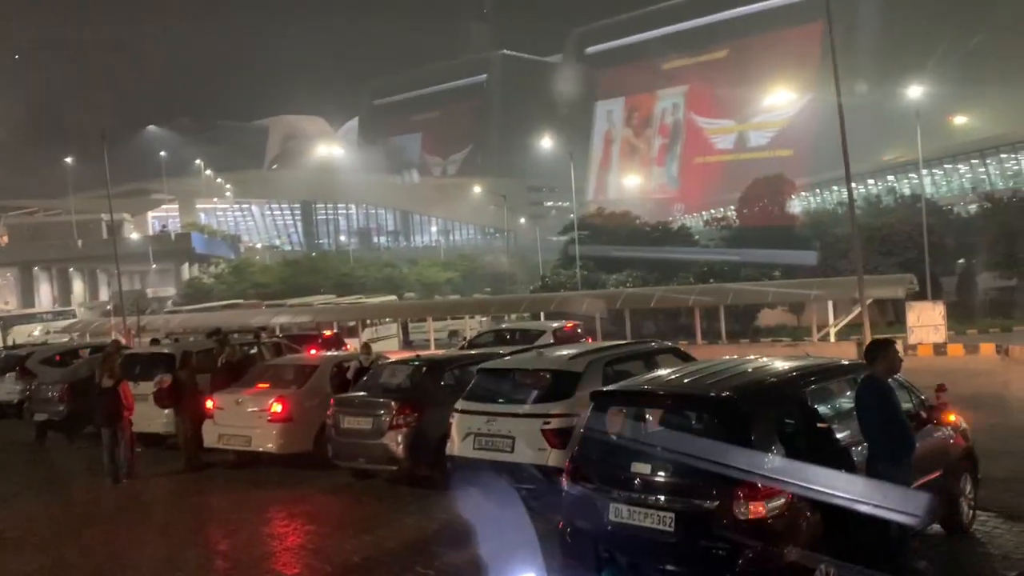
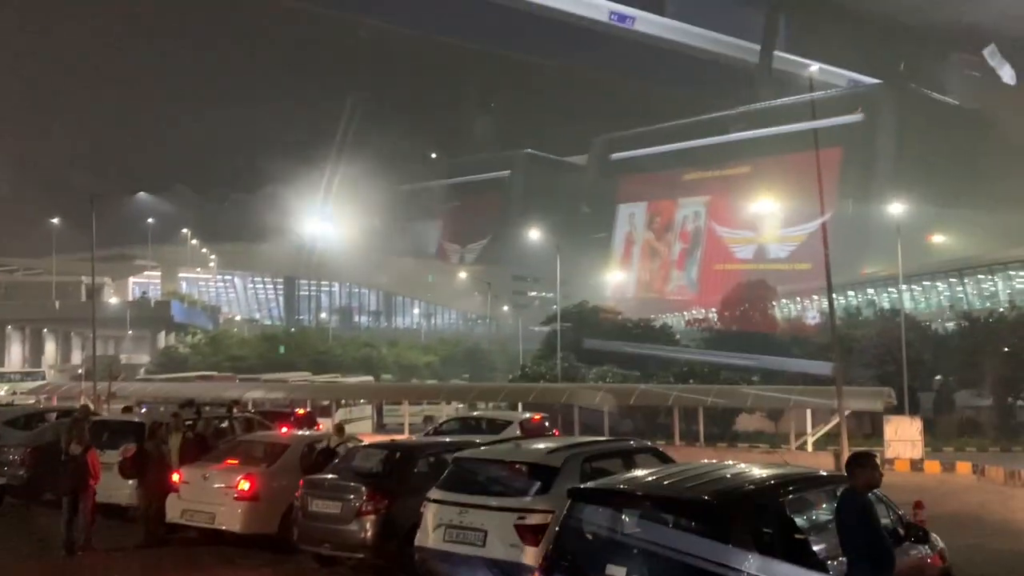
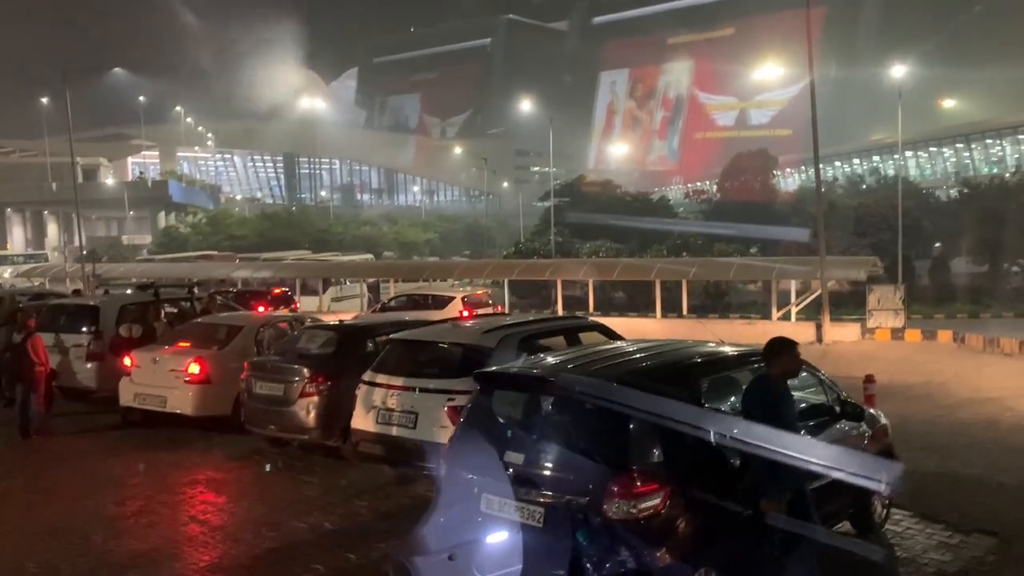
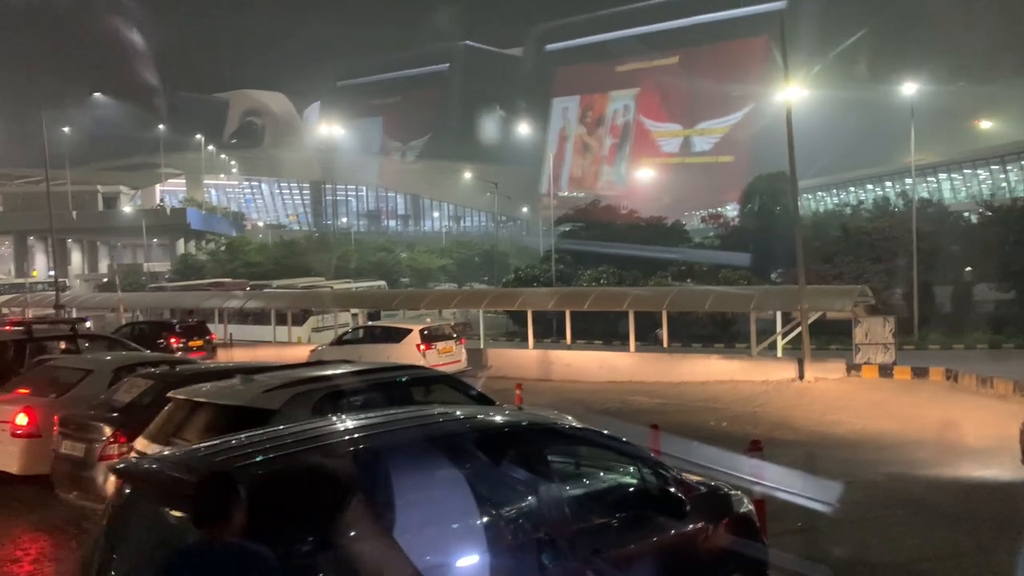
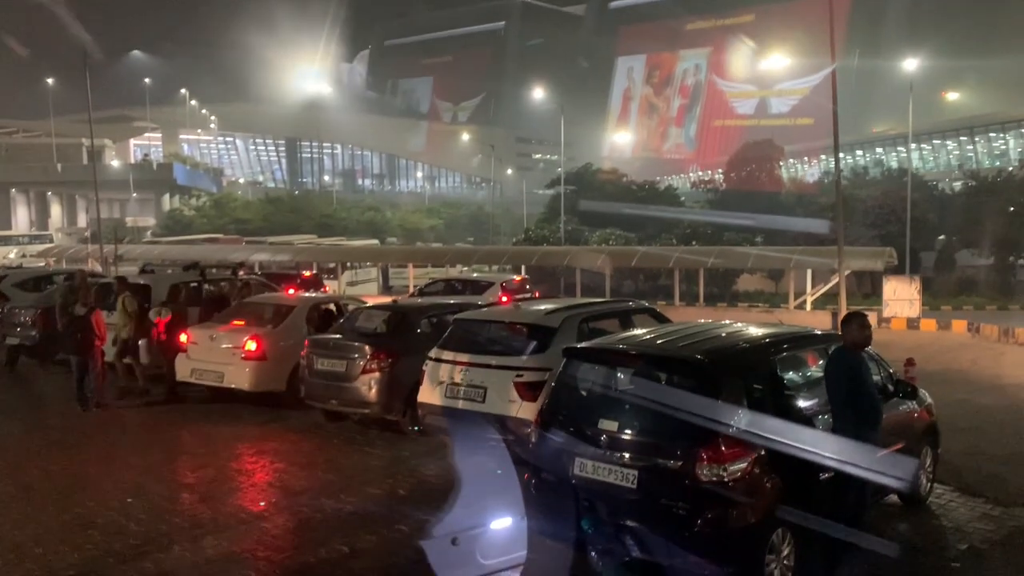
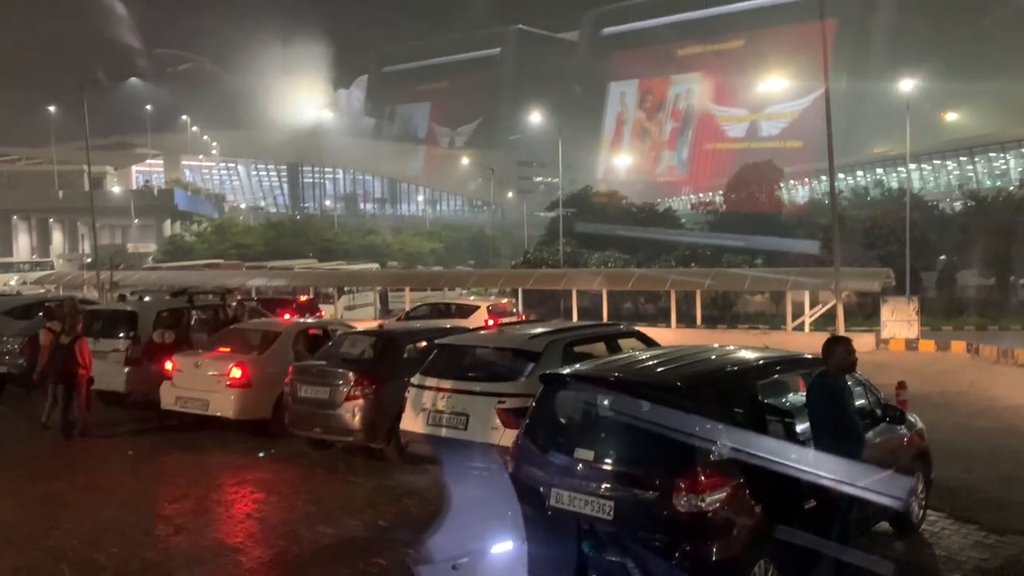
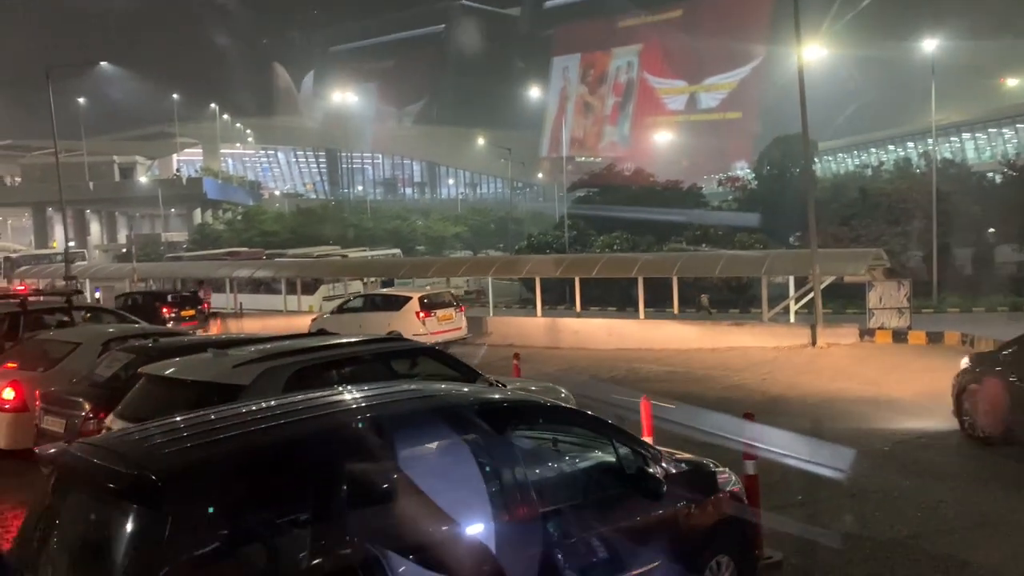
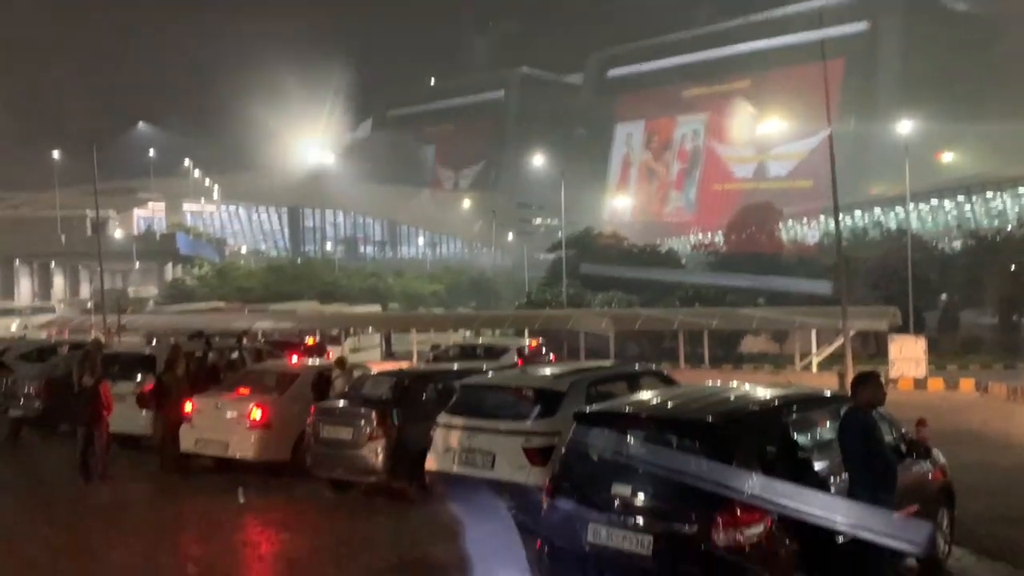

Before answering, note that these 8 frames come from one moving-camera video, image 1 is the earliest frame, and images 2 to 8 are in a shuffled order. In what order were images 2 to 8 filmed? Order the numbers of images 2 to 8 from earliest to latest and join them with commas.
2, 8, 5, 6, 3, 4, 7
